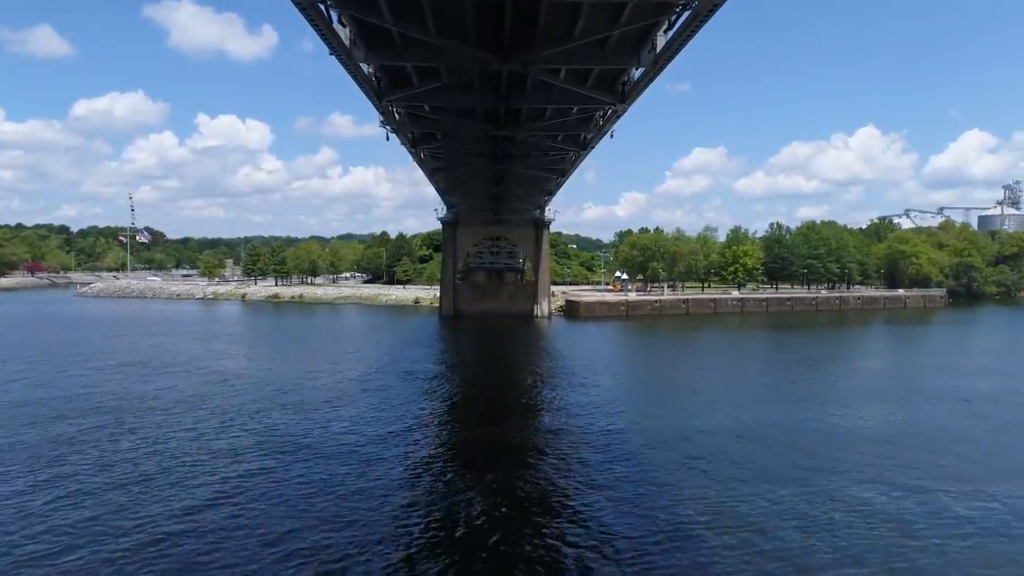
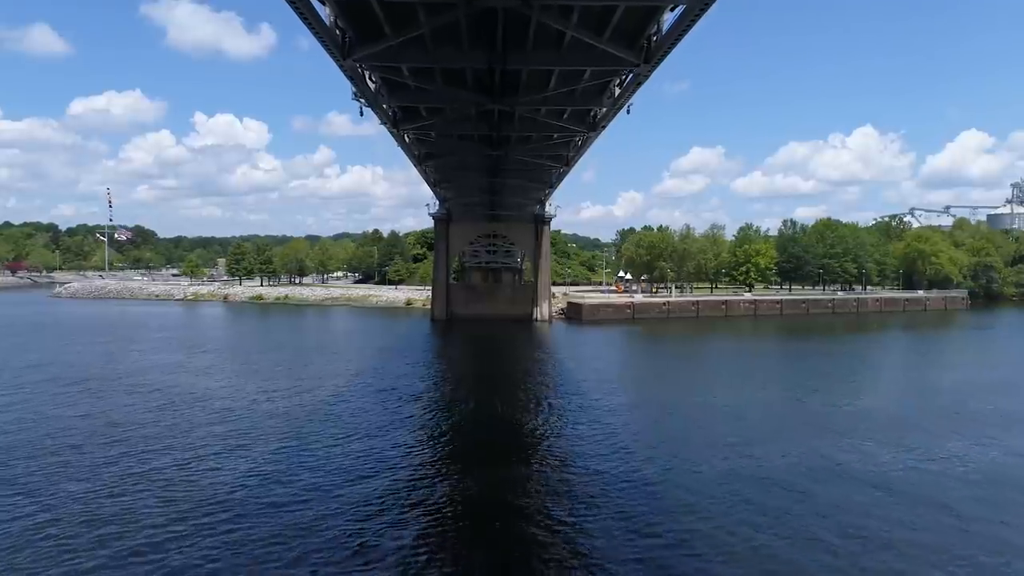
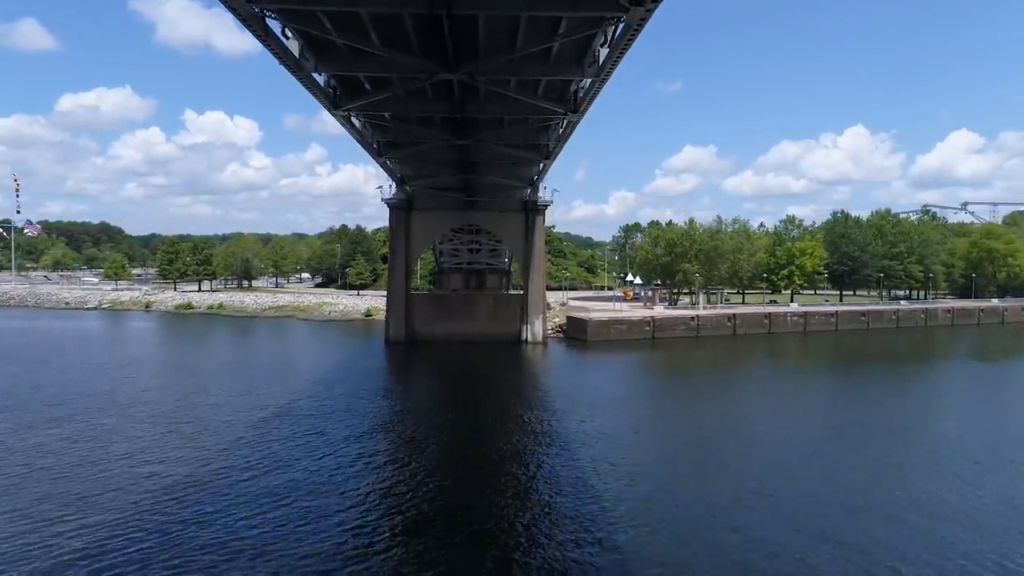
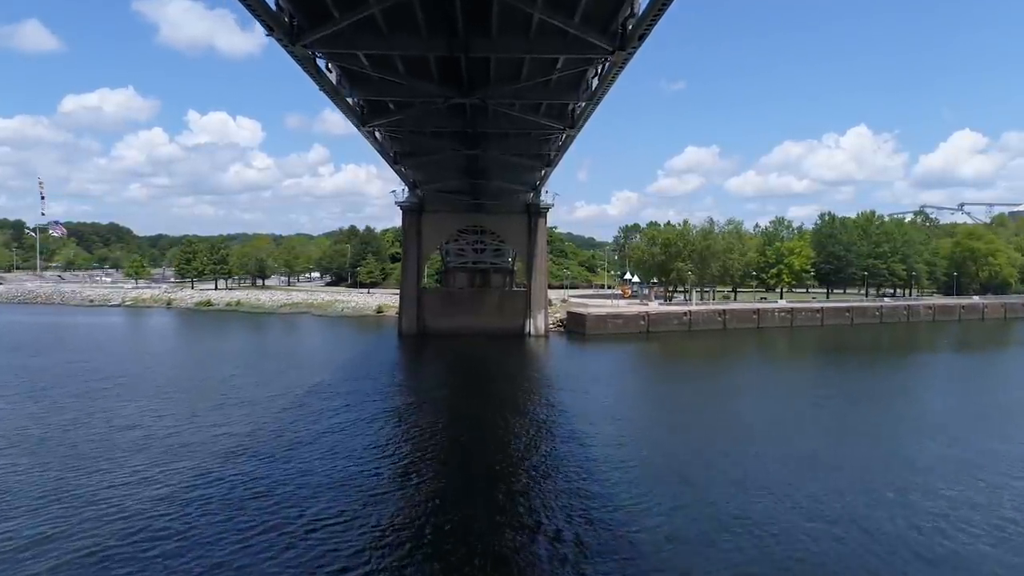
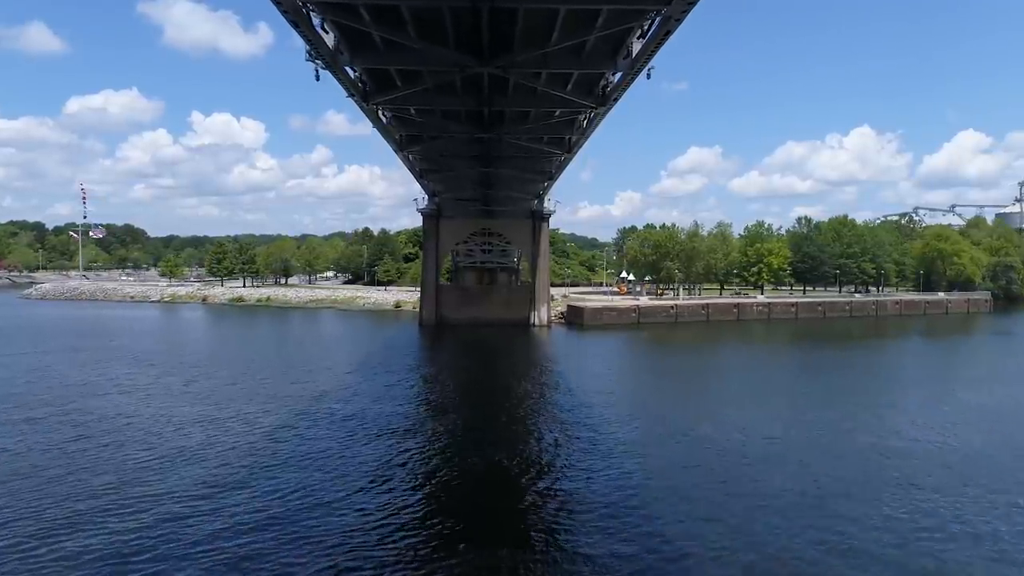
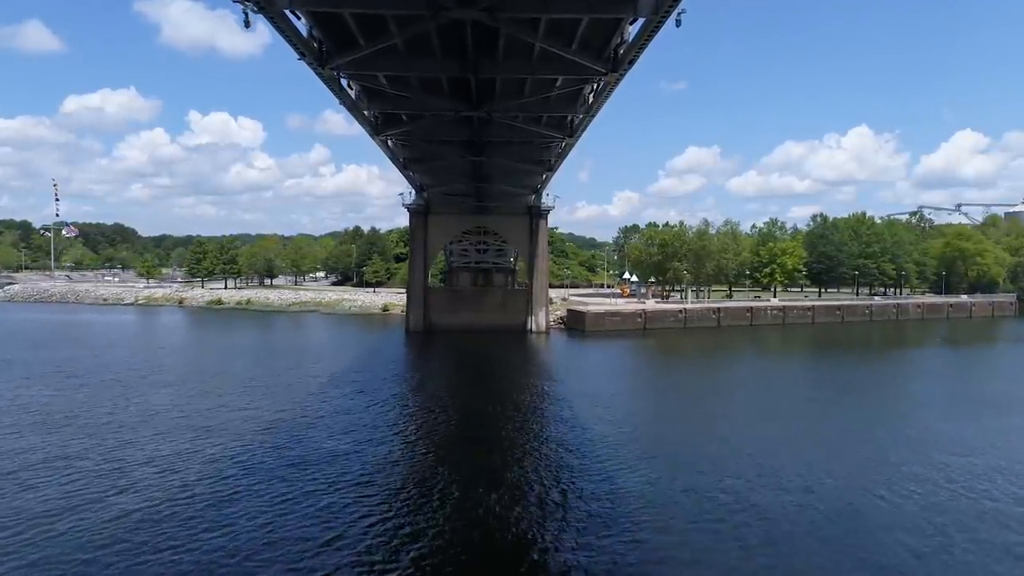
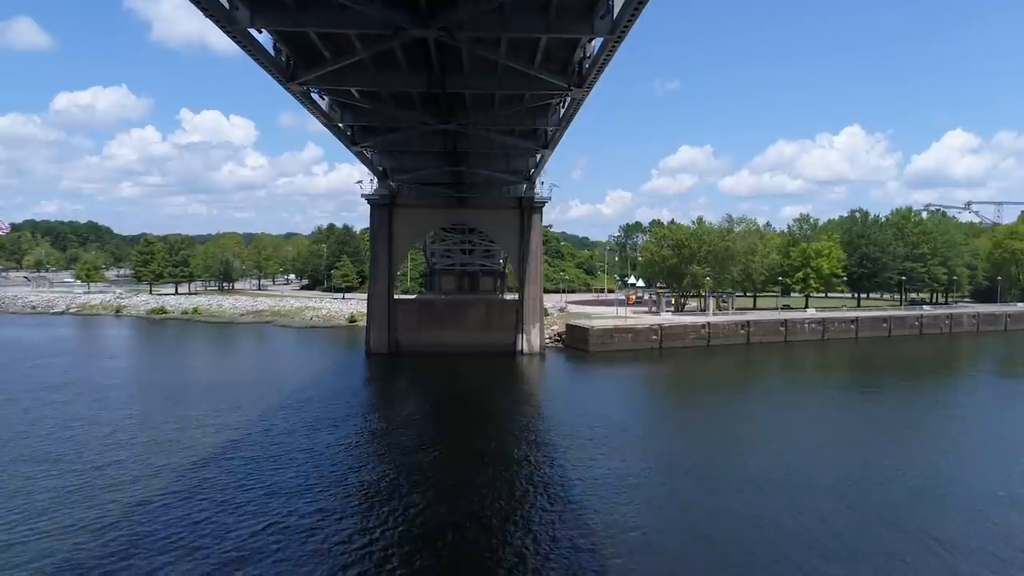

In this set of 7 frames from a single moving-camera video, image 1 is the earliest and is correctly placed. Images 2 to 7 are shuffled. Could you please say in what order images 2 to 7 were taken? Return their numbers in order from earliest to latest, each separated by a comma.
2, 5, 6, 4, 3, 7
